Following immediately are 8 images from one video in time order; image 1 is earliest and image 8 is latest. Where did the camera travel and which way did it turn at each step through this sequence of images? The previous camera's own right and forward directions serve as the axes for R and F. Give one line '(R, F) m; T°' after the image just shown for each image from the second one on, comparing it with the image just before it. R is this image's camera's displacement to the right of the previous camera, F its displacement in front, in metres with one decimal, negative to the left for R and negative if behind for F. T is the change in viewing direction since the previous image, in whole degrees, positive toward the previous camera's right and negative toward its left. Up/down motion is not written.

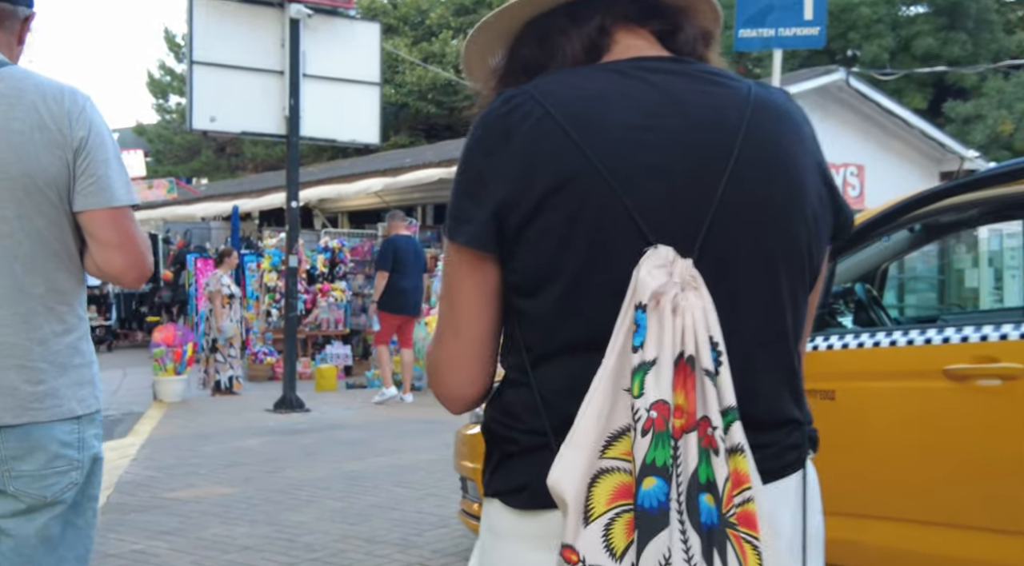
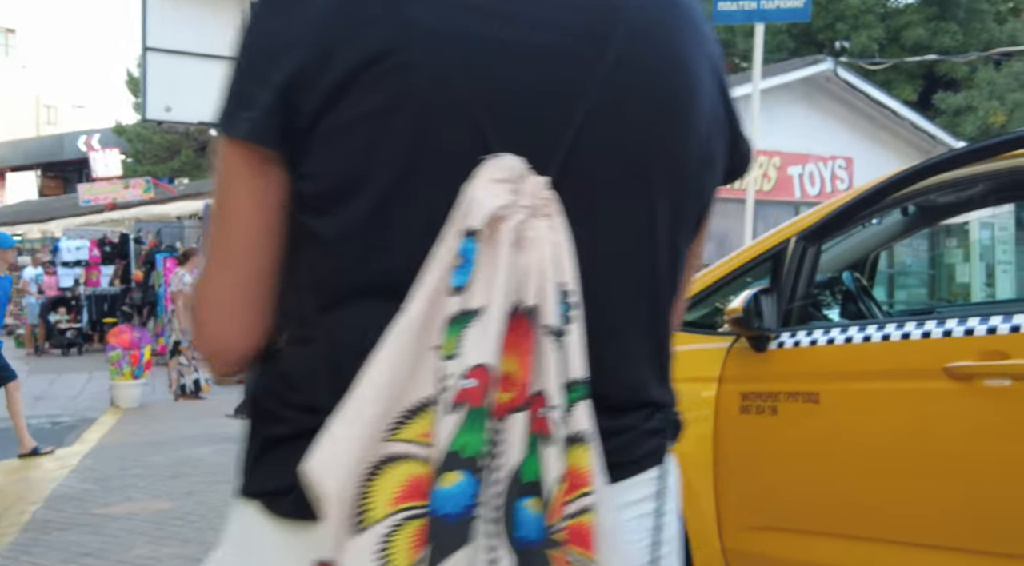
(+0.1, +0.4) m; 0°
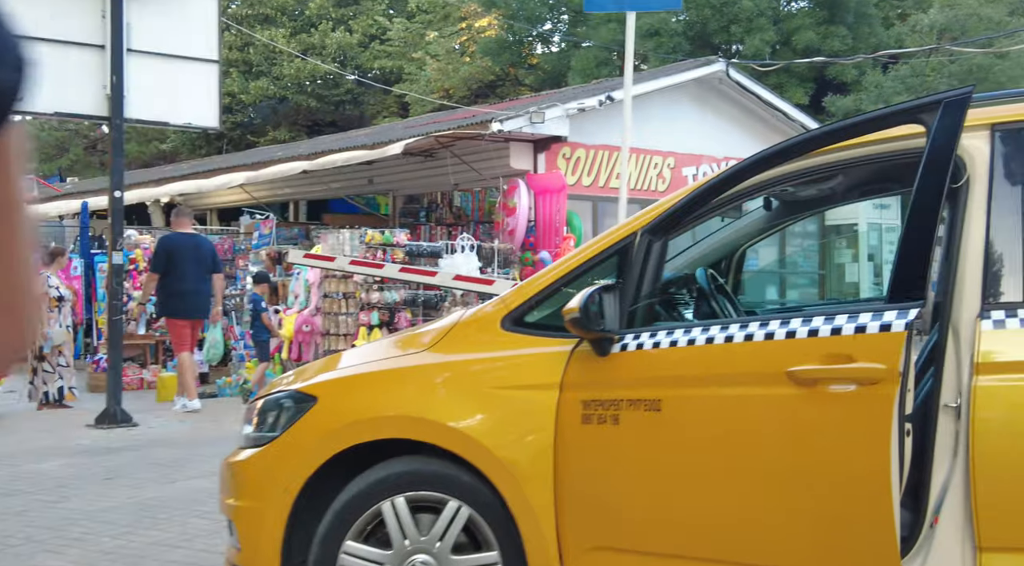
(+0.2, +0.3) m; +5°
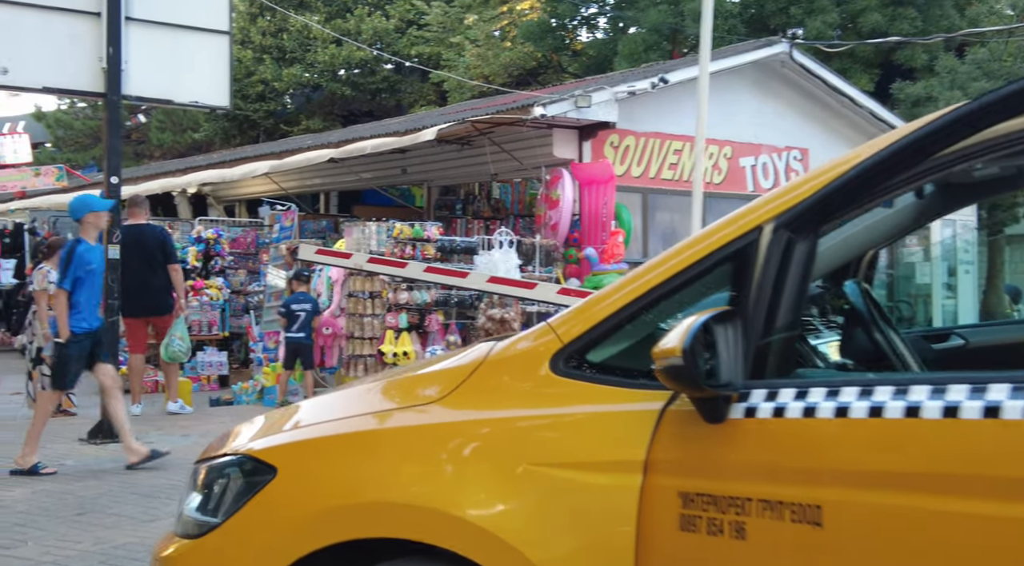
(0.0, +1.0) m; -2°
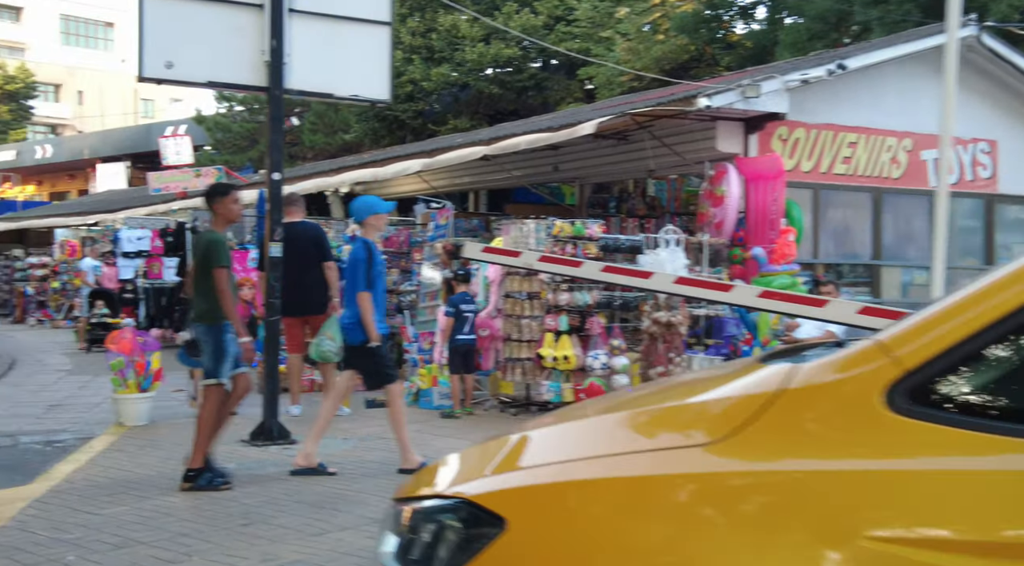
(-0.2, +0.4) m; -7°
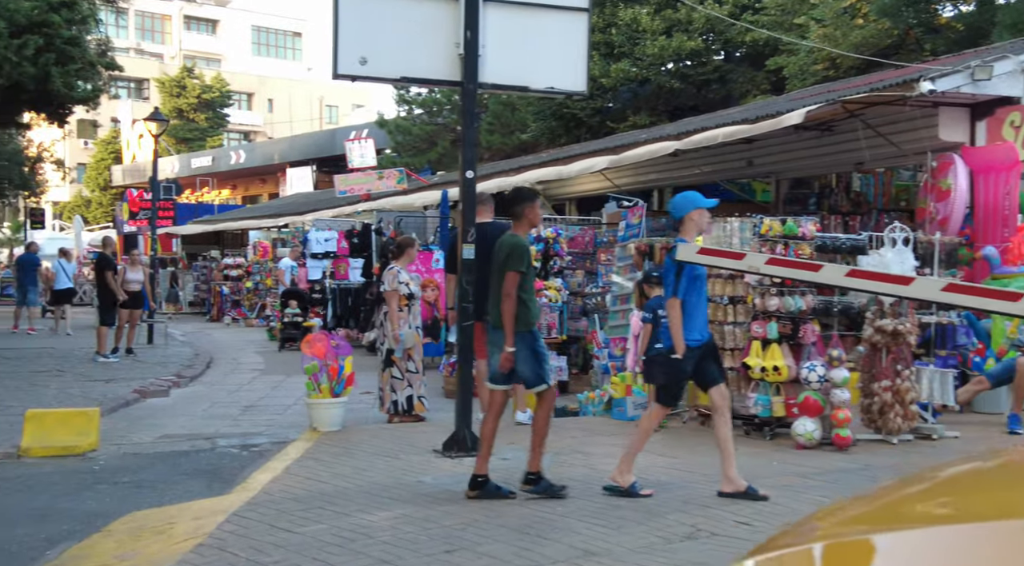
(-0.2, +0.5) m; -9°
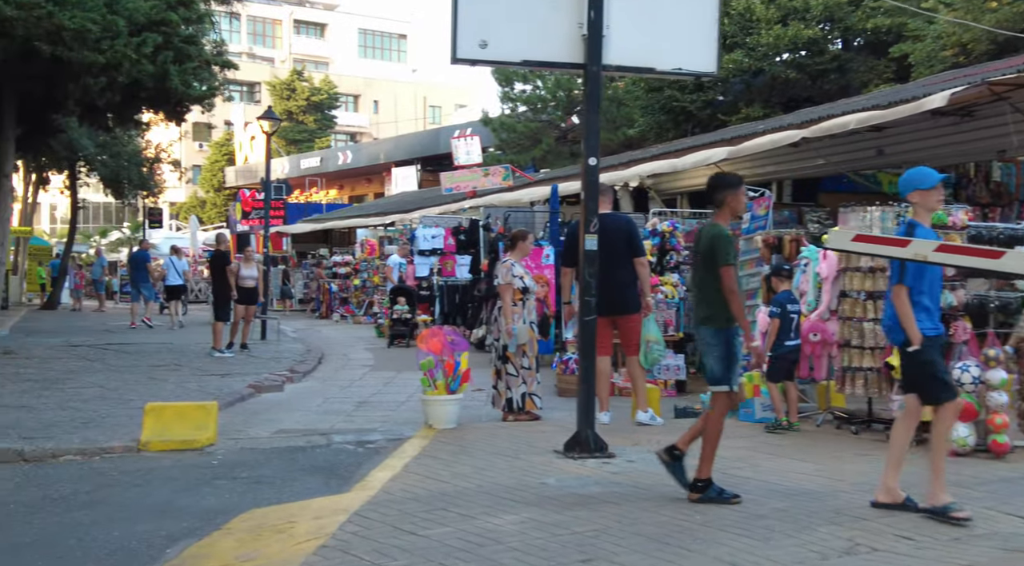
(-0.2, +0.3) m; -5°
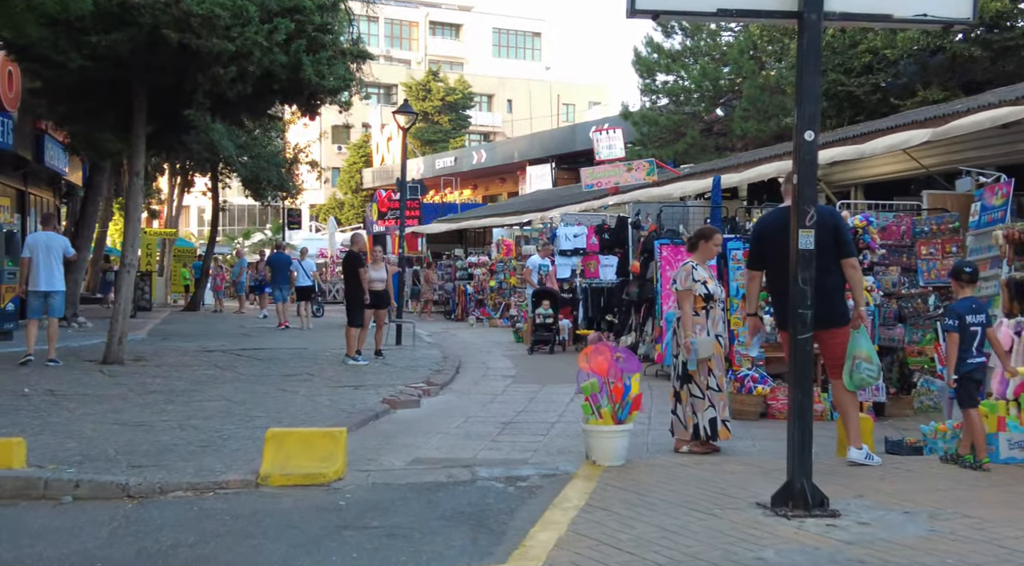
(-0.3, +1.5) m; -7°
